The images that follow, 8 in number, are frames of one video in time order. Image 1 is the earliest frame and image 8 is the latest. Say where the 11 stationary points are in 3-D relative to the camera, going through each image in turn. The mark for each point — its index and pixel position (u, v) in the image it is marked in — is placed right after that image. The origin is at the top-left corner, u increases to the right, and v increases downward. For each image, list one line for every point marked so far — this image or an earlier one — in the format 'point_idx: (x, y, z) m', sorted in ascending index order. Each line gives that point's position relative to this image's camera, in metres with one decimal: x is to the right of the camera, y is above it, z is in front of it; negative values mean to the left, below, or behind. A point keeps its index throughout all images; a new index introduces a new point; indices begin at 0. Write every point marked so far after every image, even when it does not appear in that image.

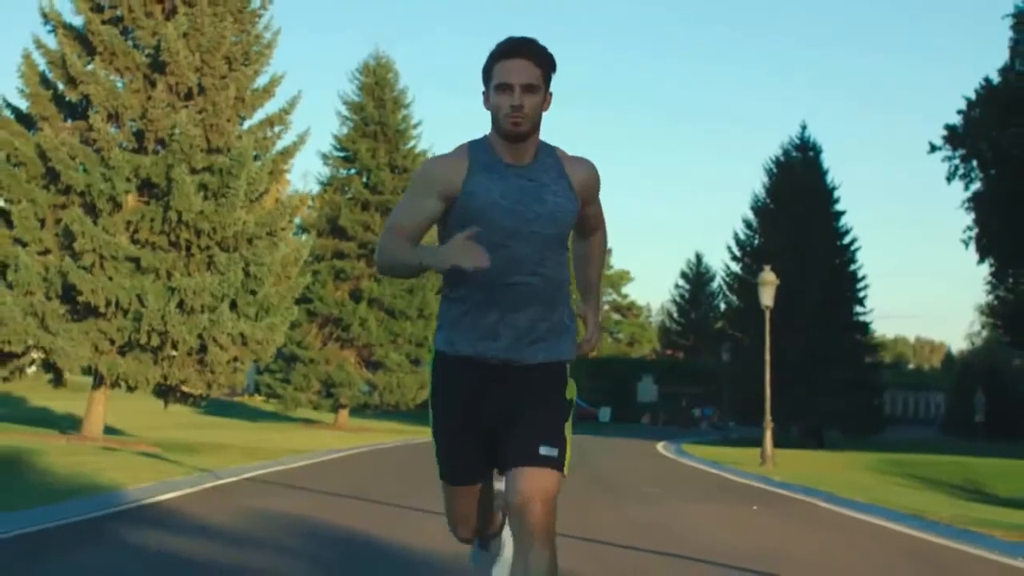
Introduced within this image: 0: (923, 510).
0: (+5.1, -2.7, +17.2) m
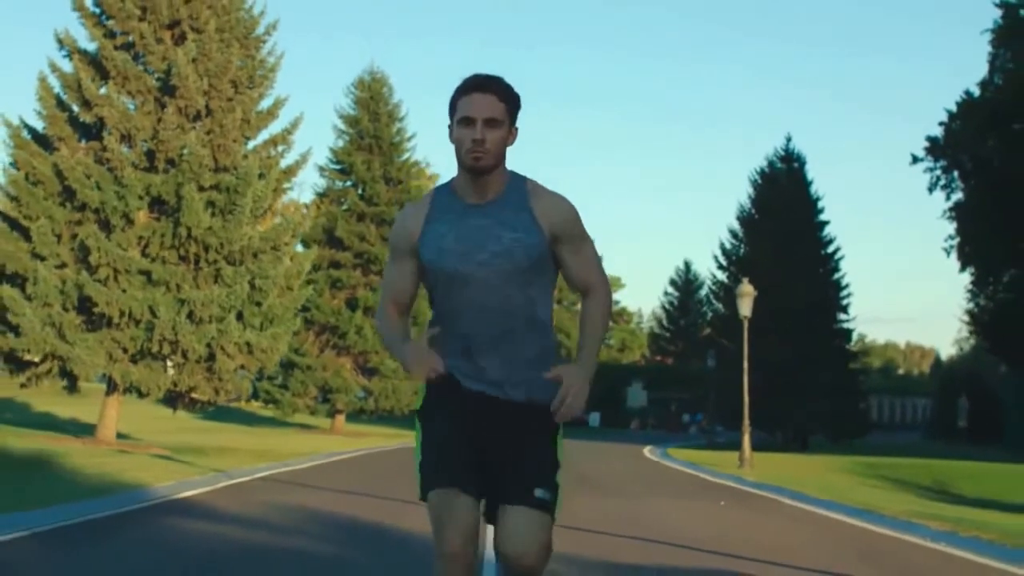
0: (+5.0, -2.9, +18.8) m
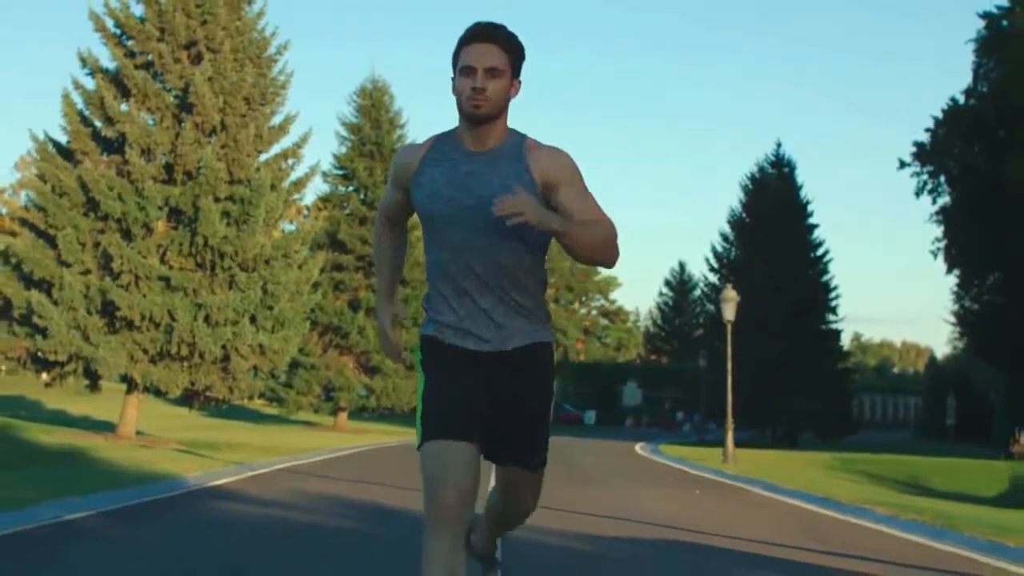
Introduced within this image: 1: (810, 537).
0: (+4.9, -3.1, +20.7) m
1: (+3.0, -2.4, +13.5) m
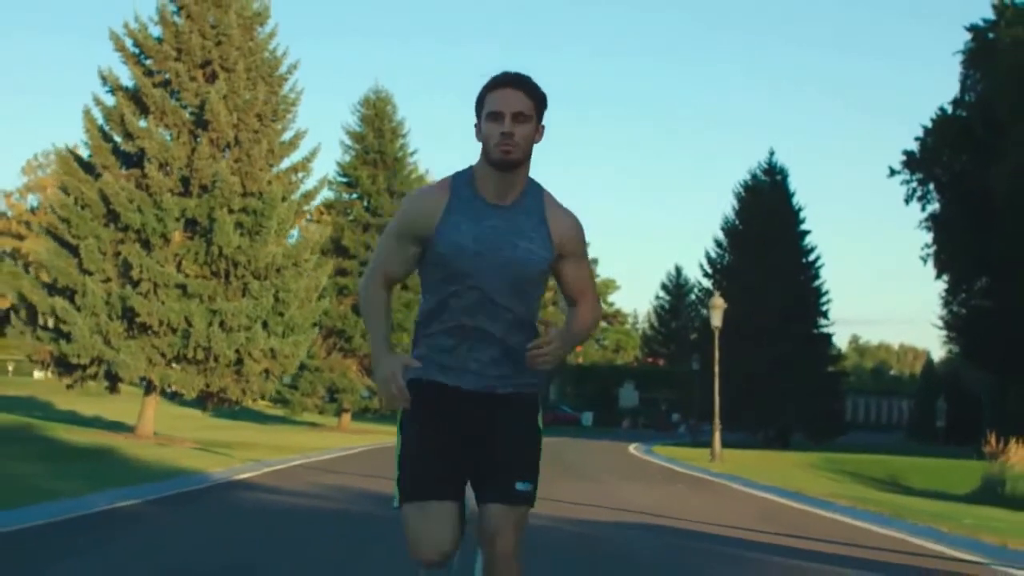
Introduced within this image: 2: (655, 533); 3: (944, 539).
0: (+4.9, -3.3, +22.5) m
1: (+3.0, -2.6, +15.3) m
2: (+1.4, -2.4, +13.9) m
3: (+4.2, -2.4, +13.5) m
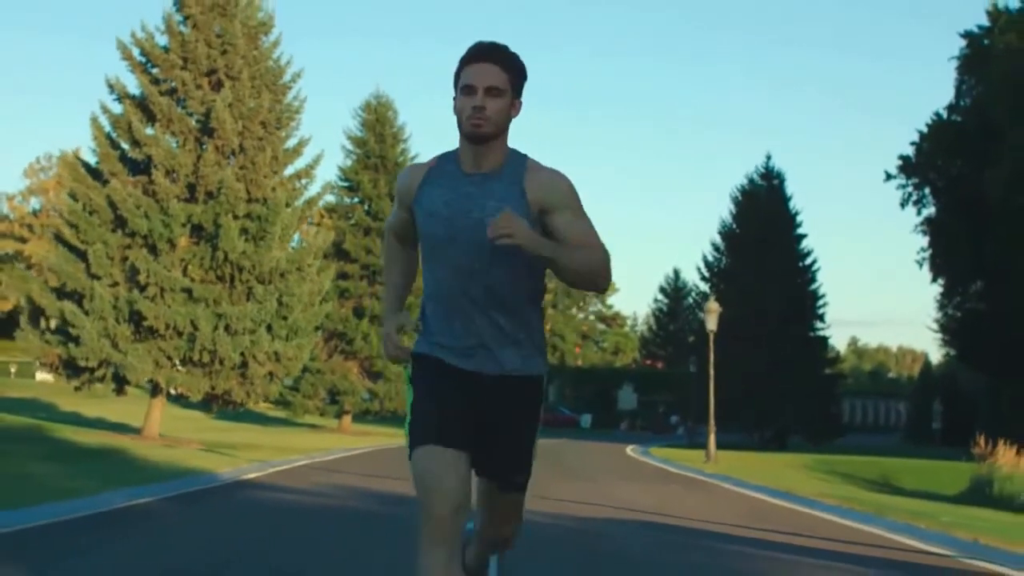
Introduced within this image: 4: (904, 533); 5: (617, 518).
0: (+4.8, -3.4, +23.2) m
1: (+2.9, -2.7, +16.0) m
2: (+1.4, -2.5, +14.6) m
3: (+4.1, -2.5, +14.2) m
4: (+4.1, -2.5, +14.3) m
5: (+1.2, -2.6, +15.4) m
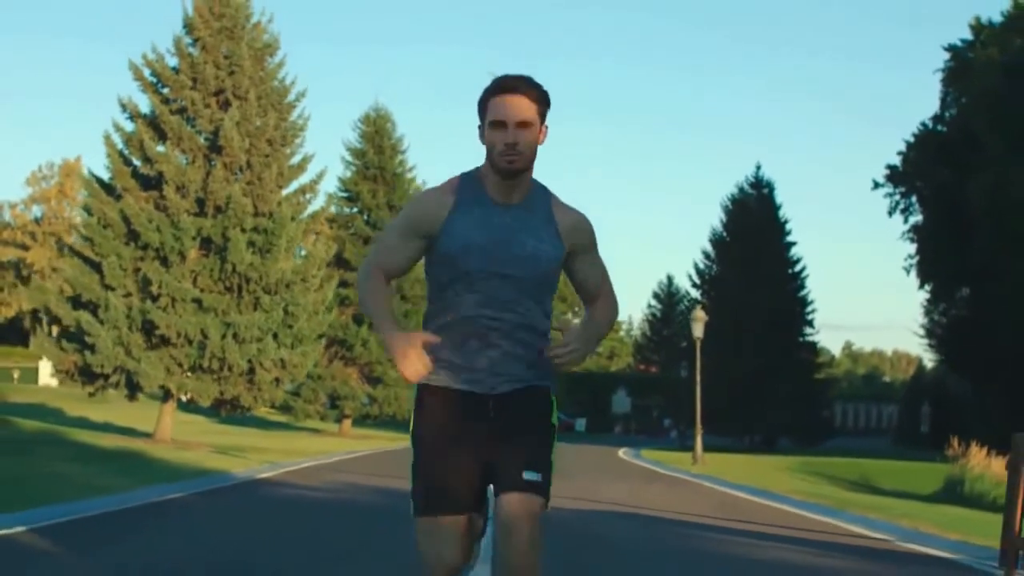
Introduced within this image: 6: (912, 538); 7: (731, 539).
0: (+4.8, -3.6, +24.8) m
1: (+2.9, -2.9, +17.6) m
2: (+1.4, -2.7, +16.2) m
3: (+4.1, -2.7, +15.8) m
4: (+4.0, -2.7, +16.0) m
5: (+1.1, -2.8, +17.1) m
6: (+4.1, -2.5, +14.2) m
7: (+2.2, -2.6, +14.3) m
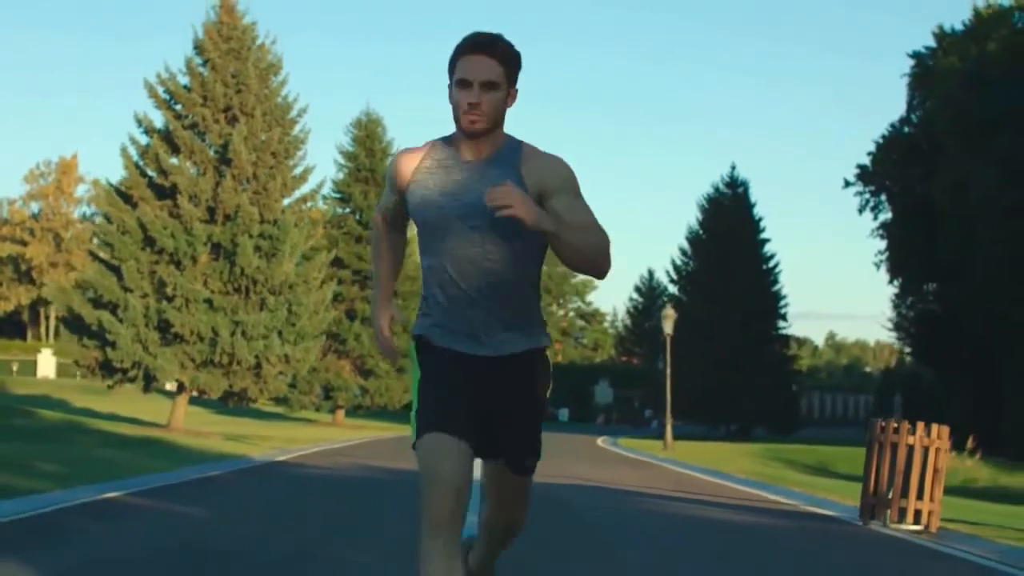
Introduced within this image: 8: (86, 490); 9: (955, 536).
0: (+4.4, -3.7, +28.1) m
1: (+2.6, -3.0, +20.8) m
2: (+1.1, -2.9, +19.4) m
3: (+3.9, -2.9, +19.1) m
4: (+3.8, -2.9, +19.2) m
5: (+0.9, -2.9, +20.3) m
6: (+3.9, -2.7, +17.5) m
7: (+2.0, -2.7, +17.5) m
8: (-5.3, -2.5, +17.3) m
9: (+4.4, -2.5, +13.9) m
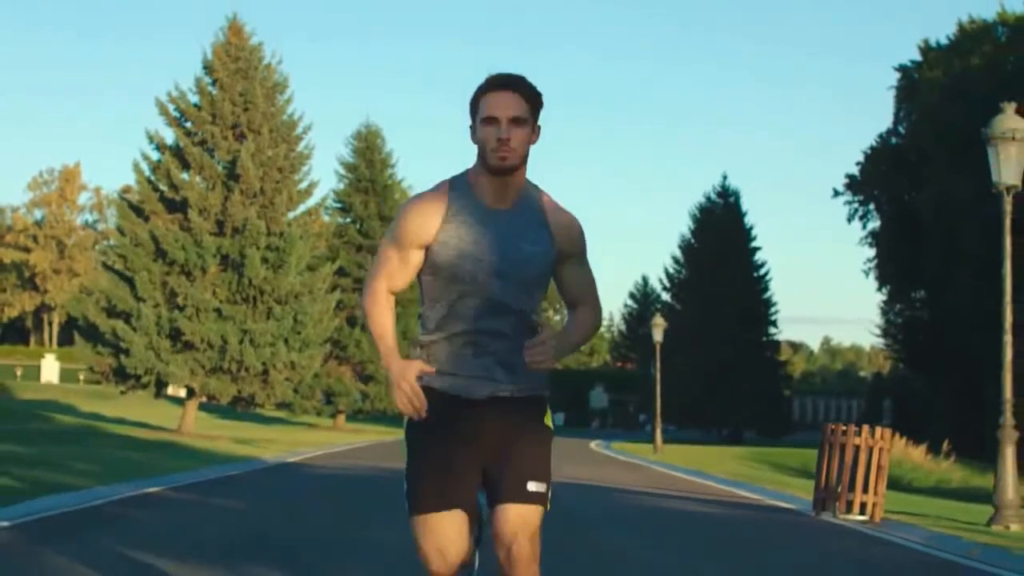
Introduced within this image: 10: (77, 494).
0: (+4.4, -3.9, +29.8) m
1: (+2.6, -3.2, +22.6) m
2: (+1.1, -3.1, +21.2) m
3: (+3.8, -3.1, +20.8) m
4: (+3.7, -3.1, +21.0) m
5: (+0.8, -3.2, +22.0) m
6: (+3.8, -2.9, +19.2) m
7: (+2.0, -3.0, +19.3) m
8: (-5.3, -2.7, +19.0) m
9: (+4.3, -2.7, +15.6) m
10: (-5.6, -2.6, +17.8) m
